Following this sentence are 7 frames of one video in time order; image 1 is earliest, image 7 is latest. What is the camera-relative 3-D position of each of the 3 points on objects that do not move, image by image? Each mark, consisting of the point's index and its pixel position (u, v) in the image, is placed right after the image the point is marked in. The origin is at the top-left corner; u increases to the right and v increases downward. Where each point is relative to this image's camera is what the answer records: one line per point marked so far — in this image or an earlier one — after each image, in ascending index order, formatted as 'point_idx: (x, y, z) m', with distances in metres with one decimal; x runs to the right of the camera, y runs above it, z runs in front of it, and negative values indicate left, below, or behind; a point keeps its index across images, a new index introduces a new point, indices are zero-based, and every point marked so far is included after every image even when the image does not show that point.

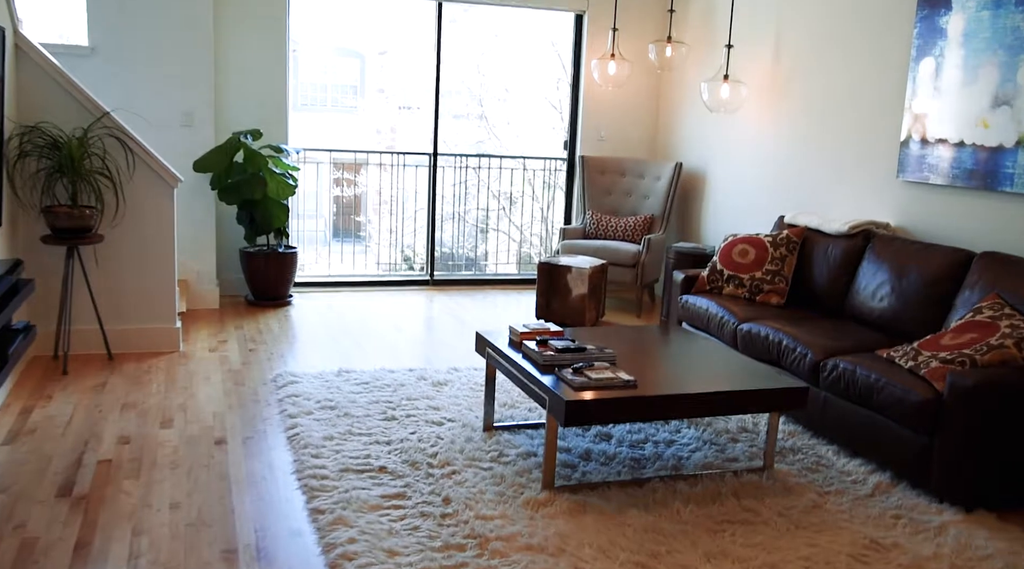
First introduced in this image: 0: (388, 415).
0: (-0.5, -0.6, +3.6) m
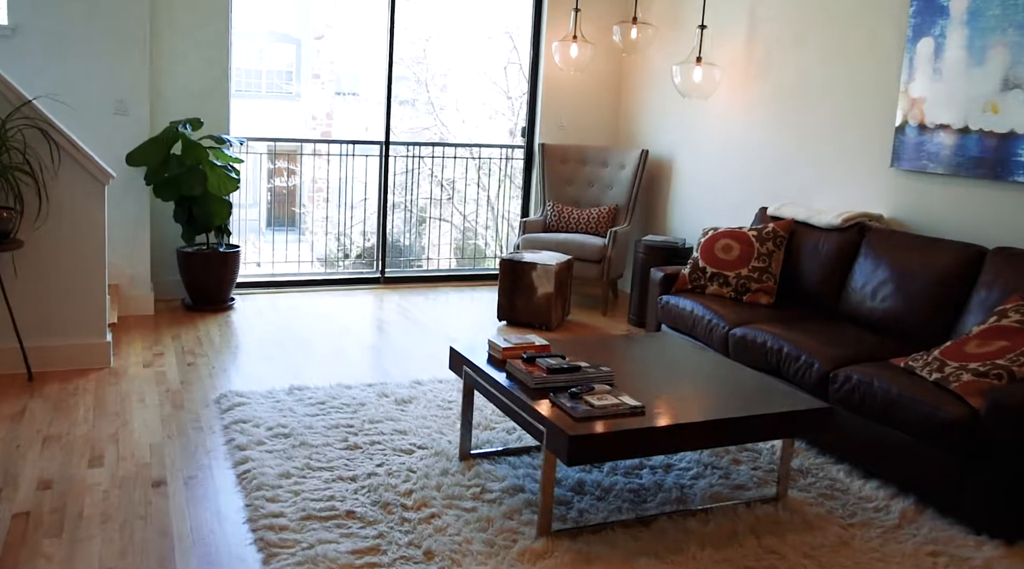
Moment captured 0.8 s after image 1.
0: (-0.6, -0.6, +3.2) m
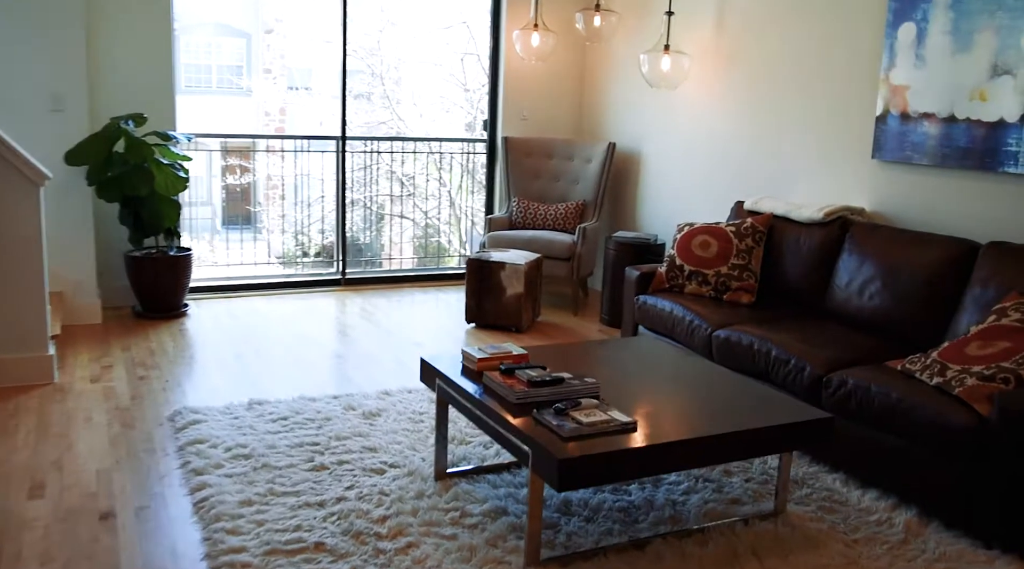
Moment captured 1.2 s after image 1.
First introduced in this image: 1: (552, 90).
0: (-0.7, -0.6, +3.0) m
1: (+0.3, +1.4, +6.1) m
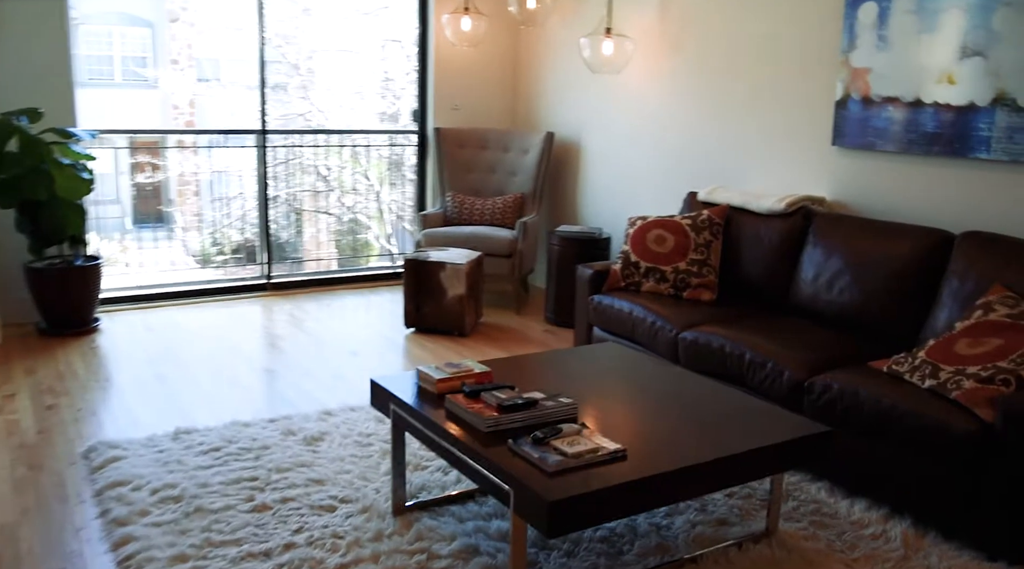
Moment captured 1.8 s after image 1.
0: (-0.8, -0.7, +2.7) m
1: (-0.2, +1.4, +5.8) m
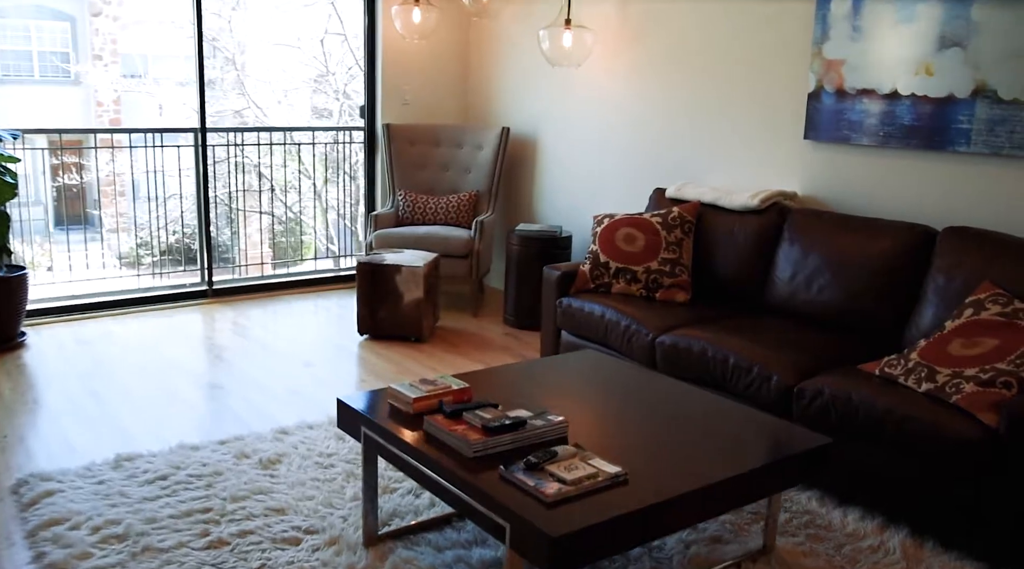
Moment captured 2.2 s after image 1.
0: (-0.9, -0.7, +2.4) m
1: (-0.5, +1.4, +5.6) m
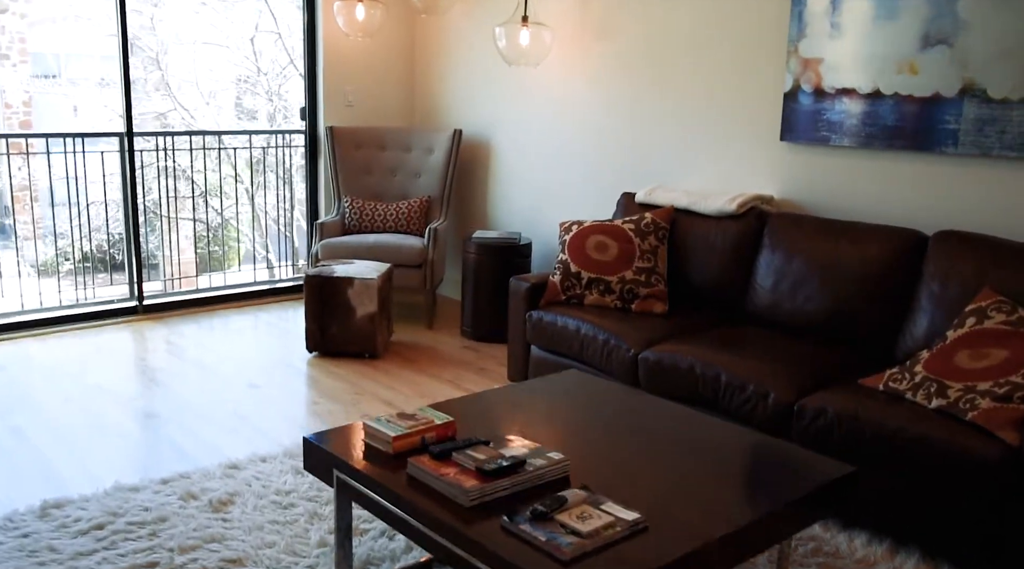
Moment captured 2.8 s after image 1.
0: (-0.9, -0.8, +2.2) m
1: (-0.8, +1.3, +5.3) m
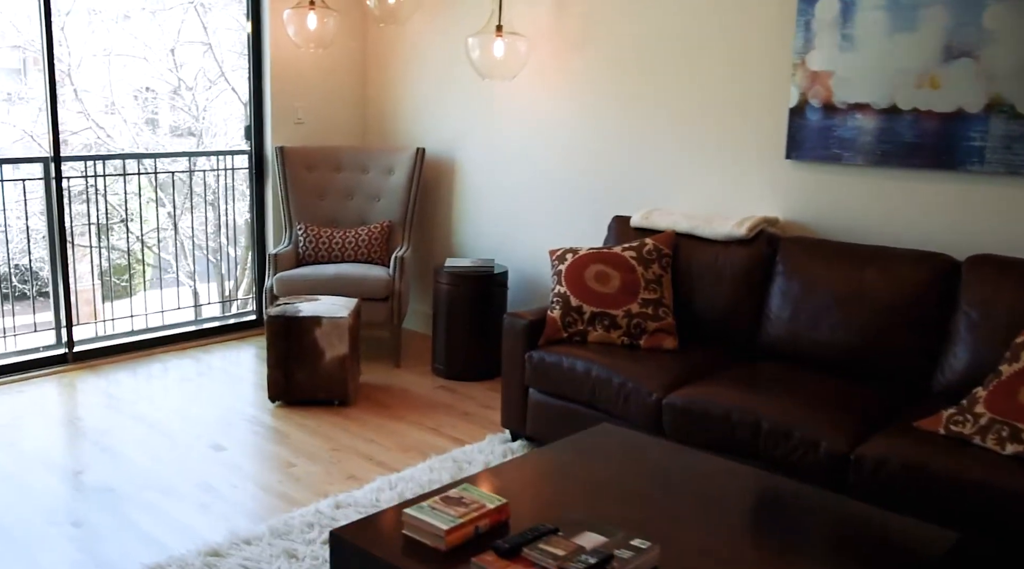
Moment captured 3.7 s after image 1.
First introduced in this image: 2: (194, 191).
0: (-0.8, -1.0, +1.8) m
1: (-1.1, +1.2, +4.9) m
2: (-1.8, +0.5, +4.9) m
